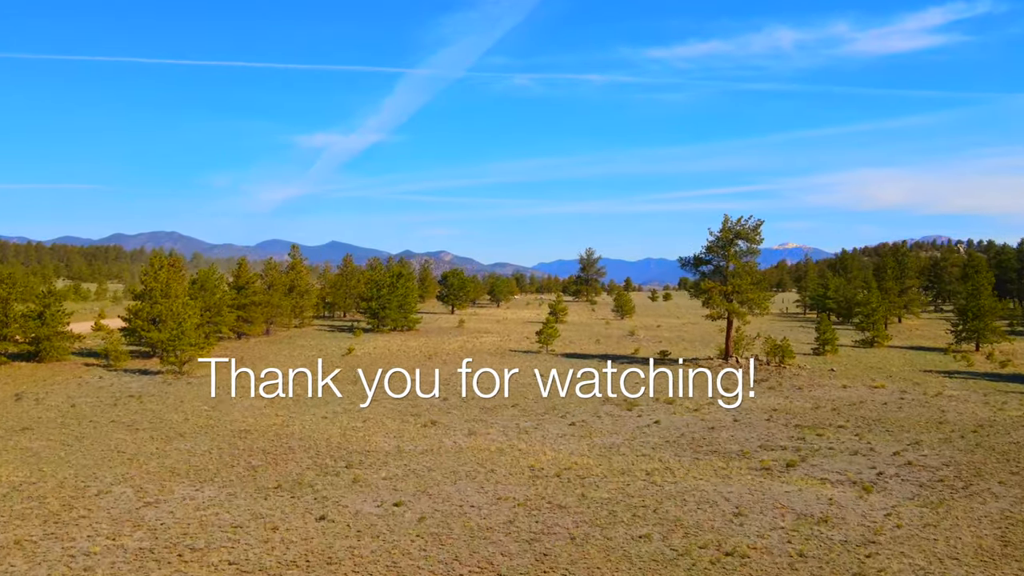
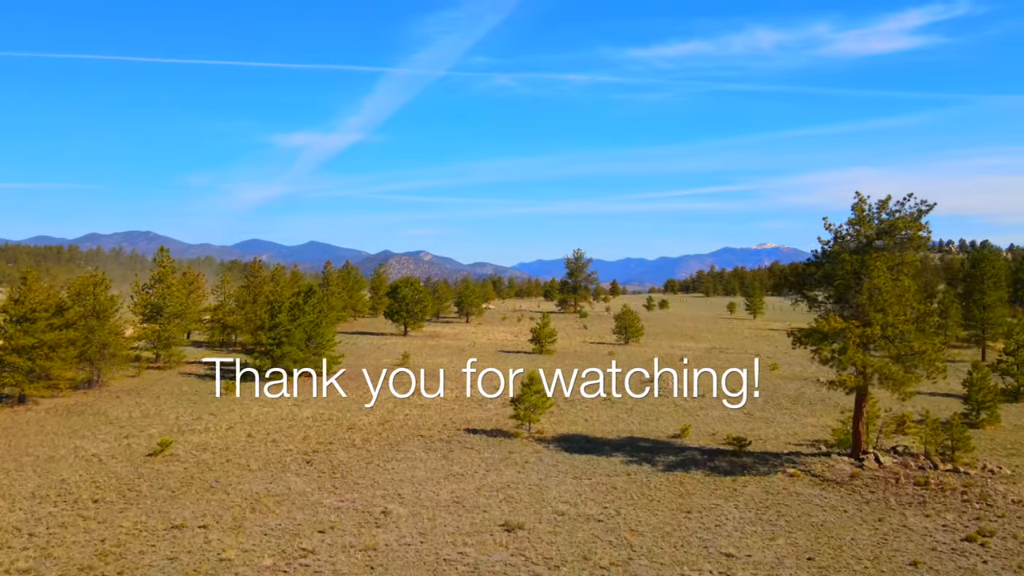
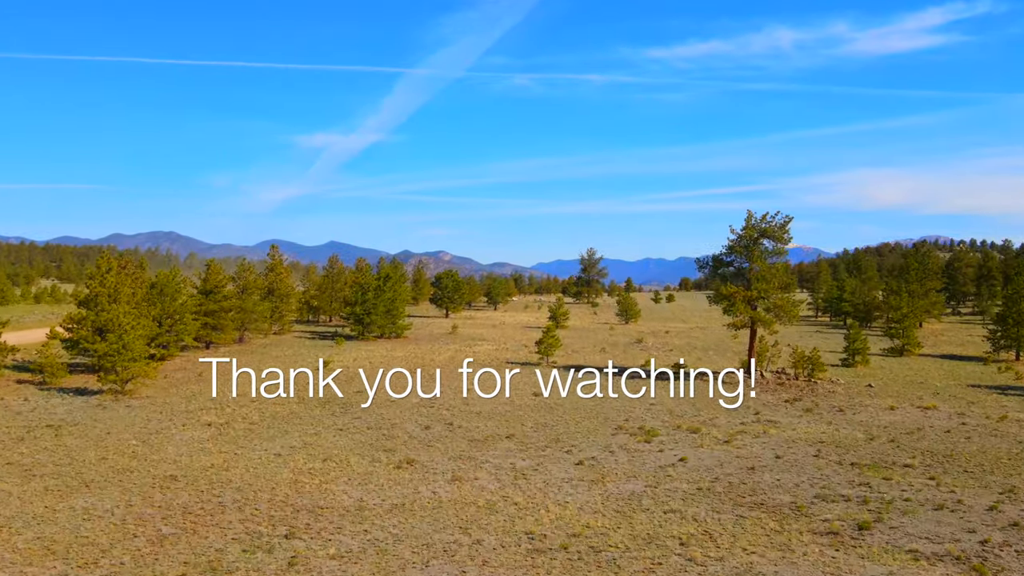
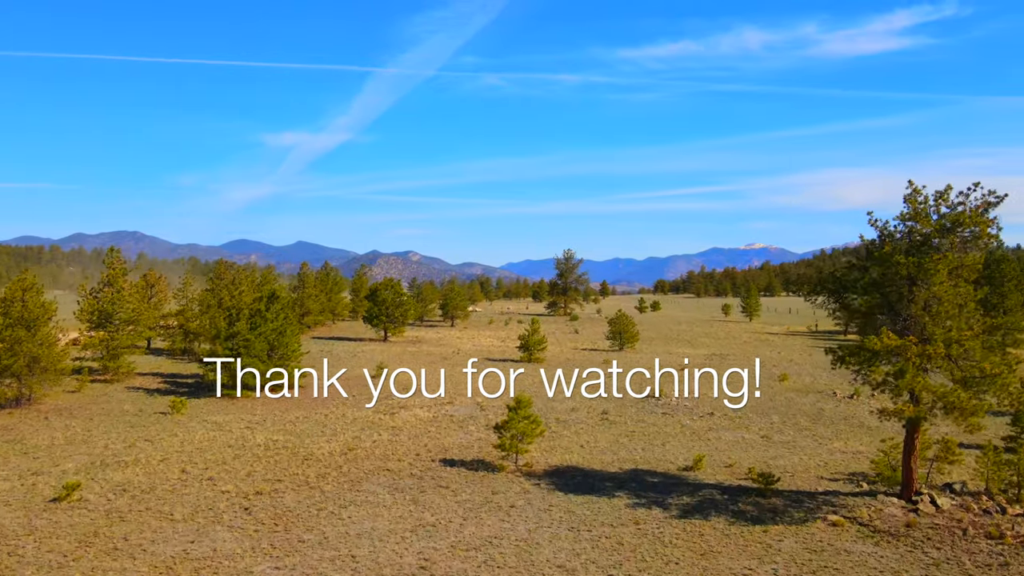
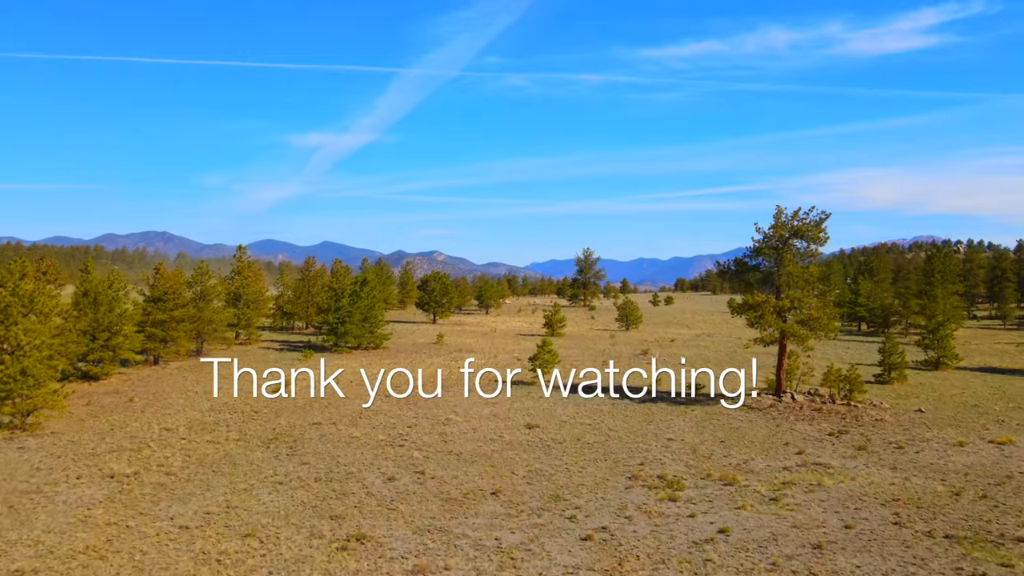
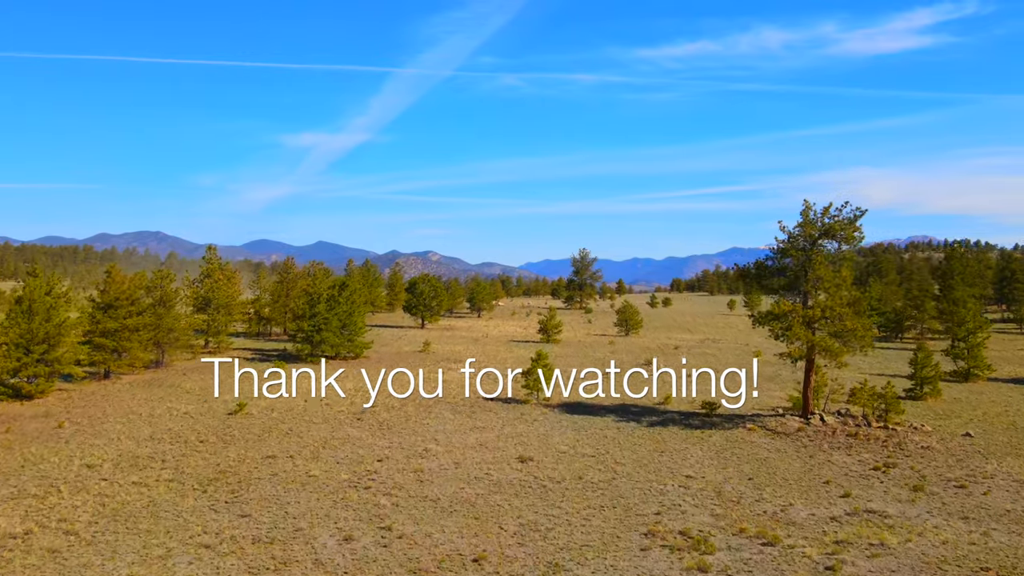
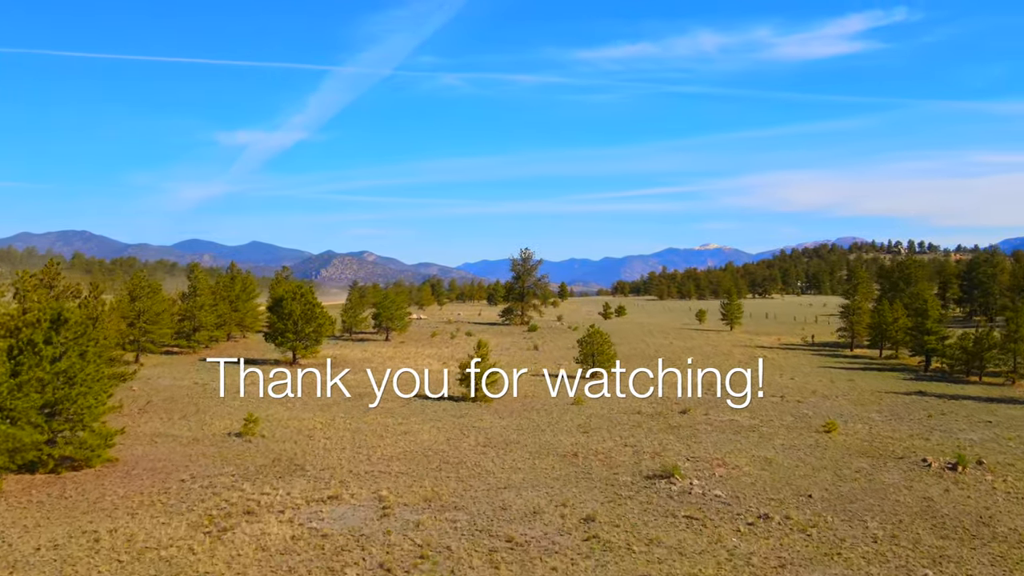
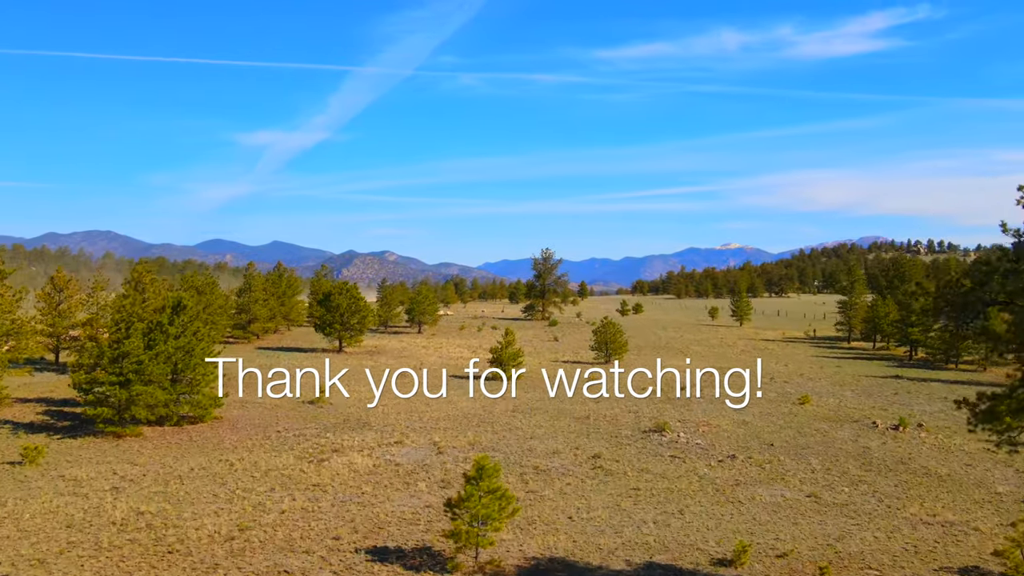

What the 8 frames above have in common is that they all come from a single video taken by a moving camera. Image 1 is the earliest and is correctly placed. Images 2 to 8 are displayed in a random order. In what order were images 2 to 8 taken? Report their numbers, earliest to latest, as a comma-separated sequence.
3, 5, 6, 2, 4, 8, 7
